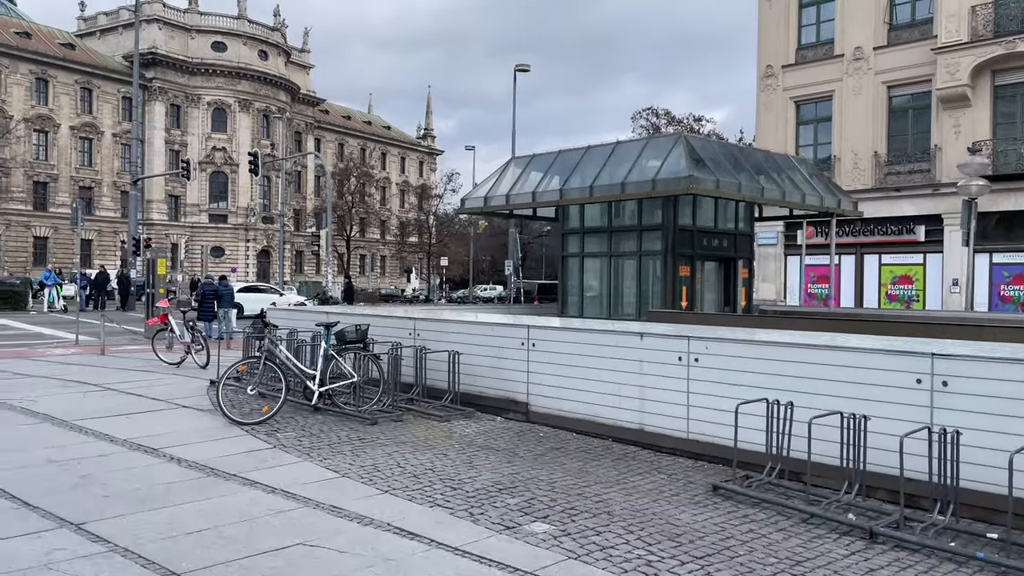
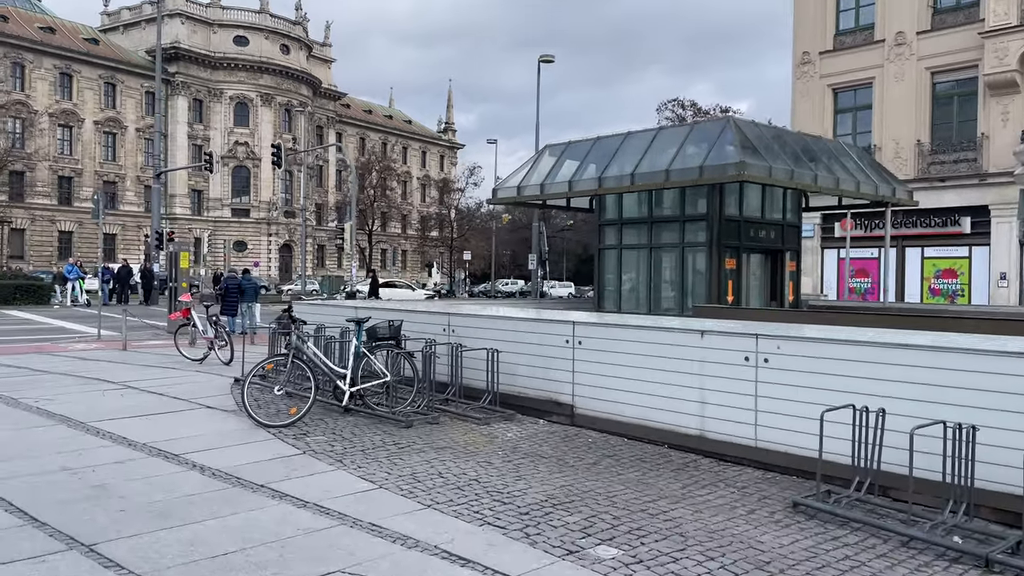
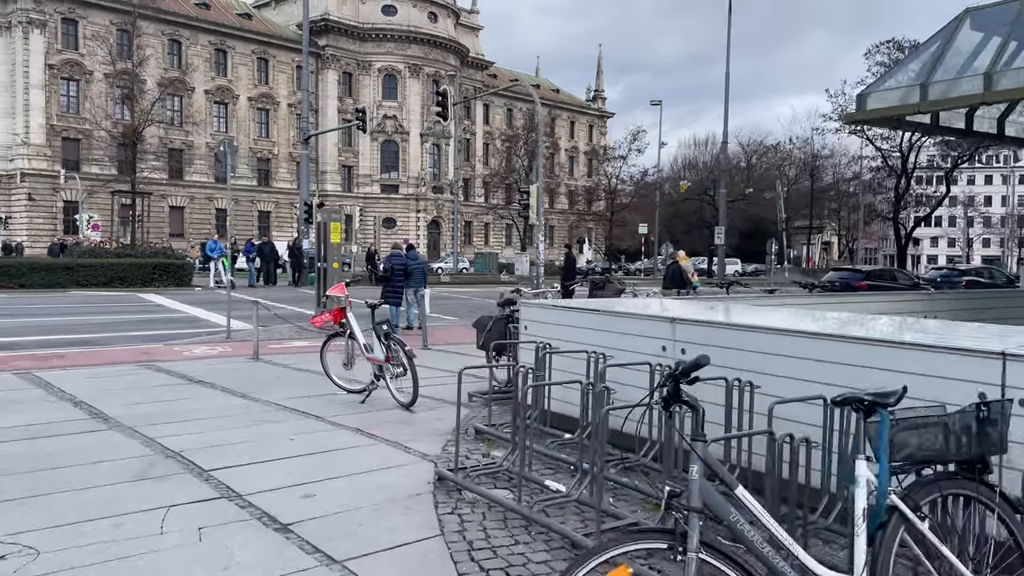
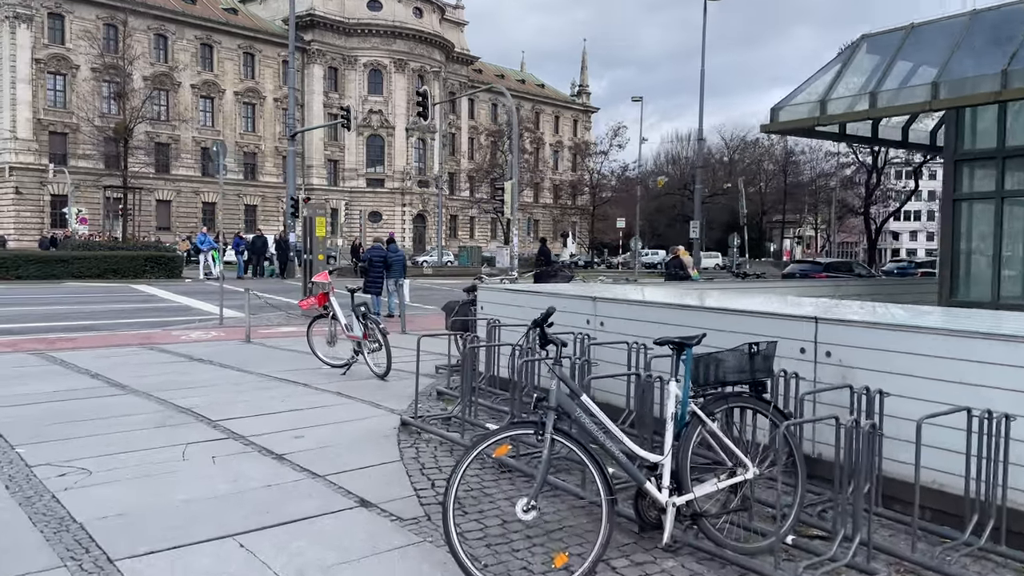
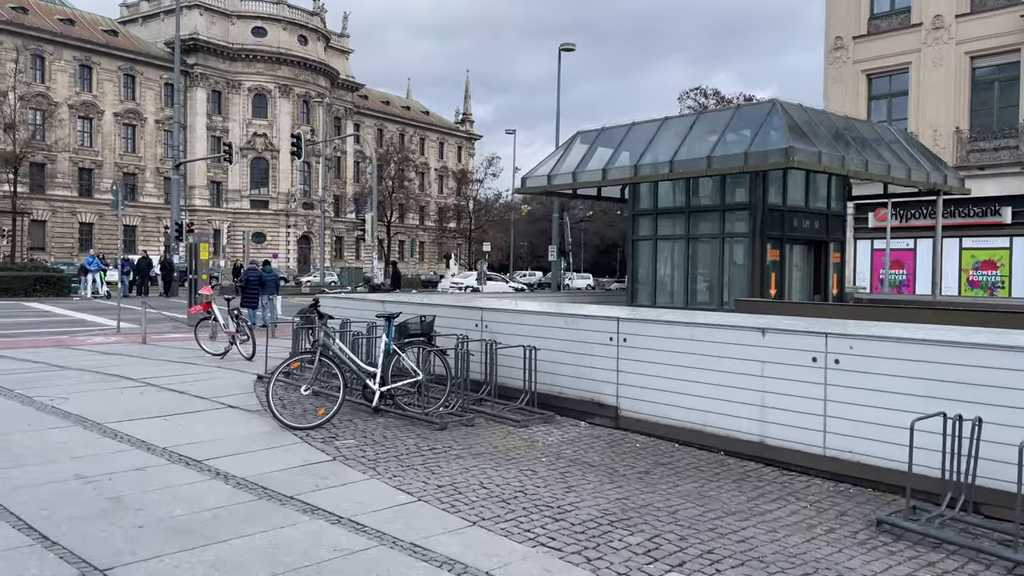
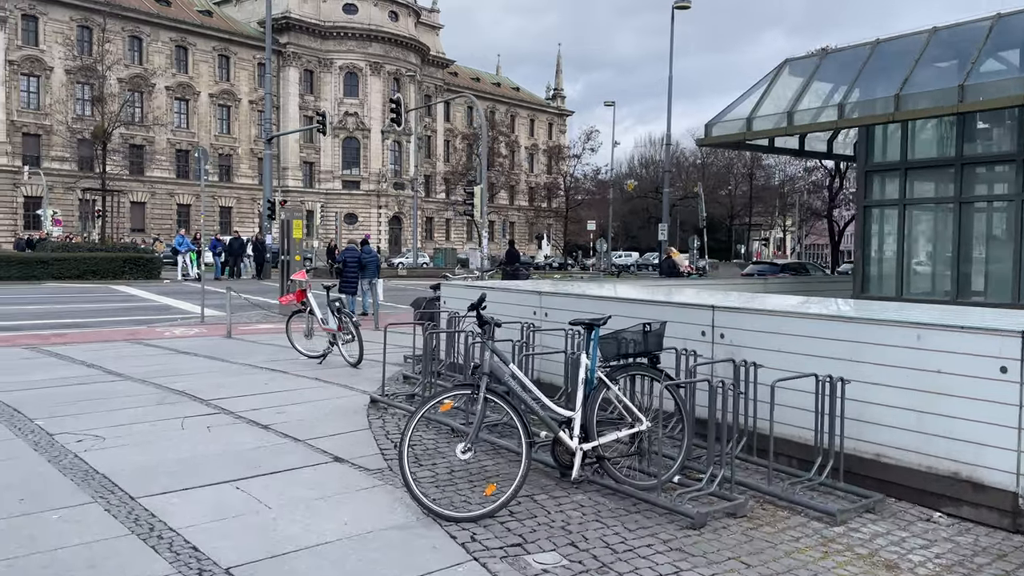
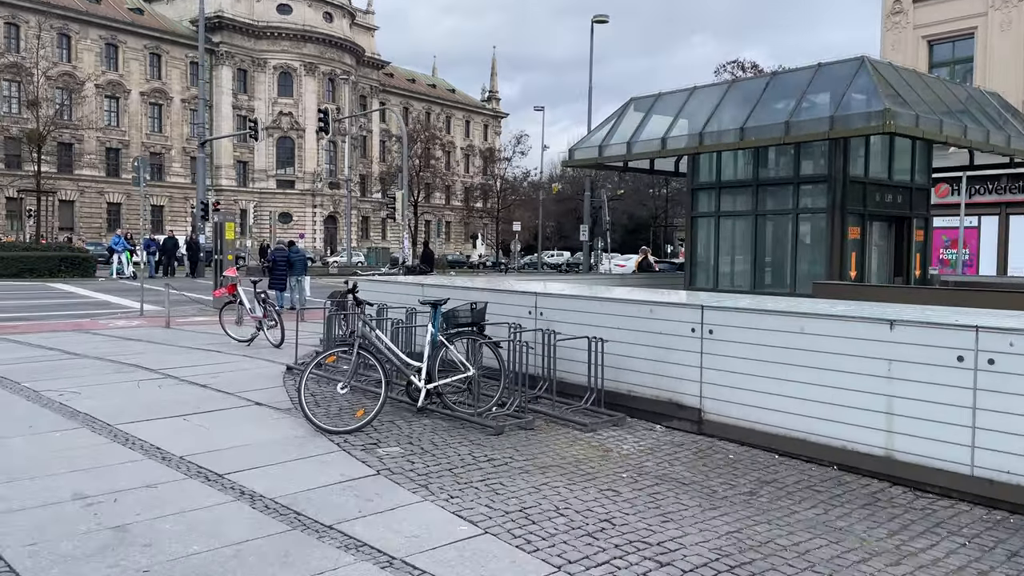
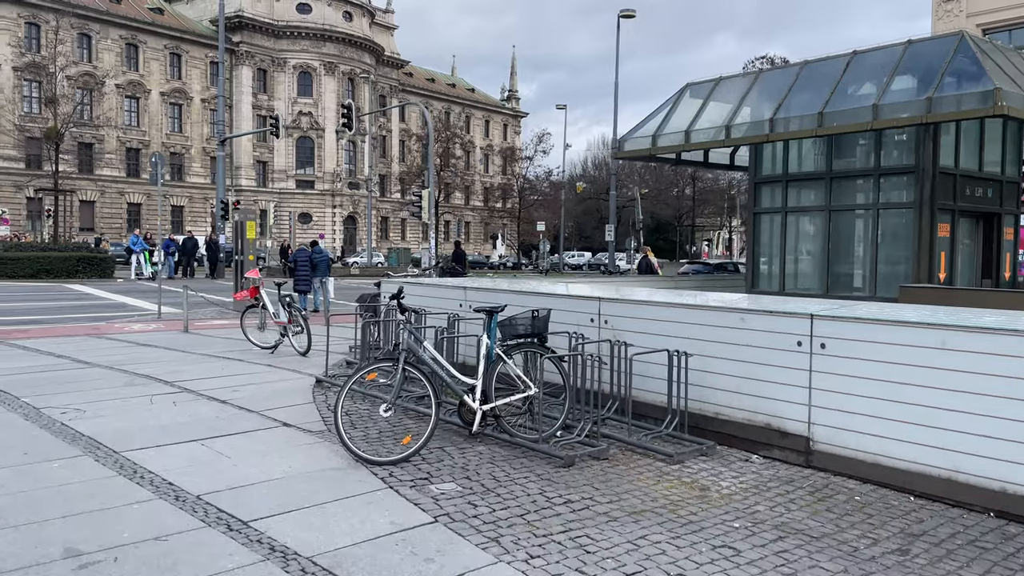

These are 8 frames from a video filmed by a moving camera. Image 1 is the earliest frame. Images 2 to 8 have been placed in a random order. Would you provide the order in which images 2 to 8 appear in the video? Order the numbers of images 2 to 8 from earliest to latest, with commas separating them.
2, 5, 7, 8, 6, 4, 3
